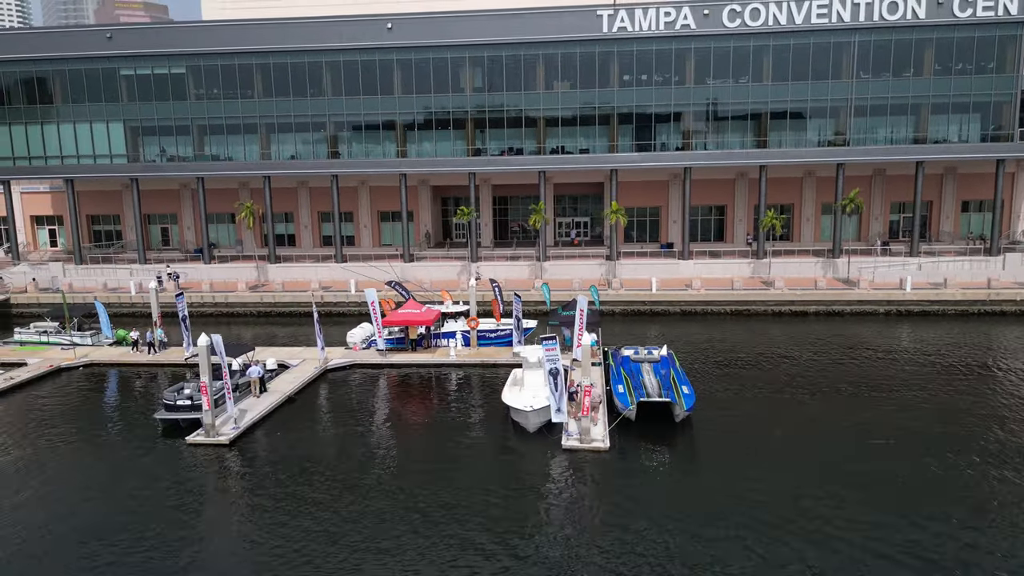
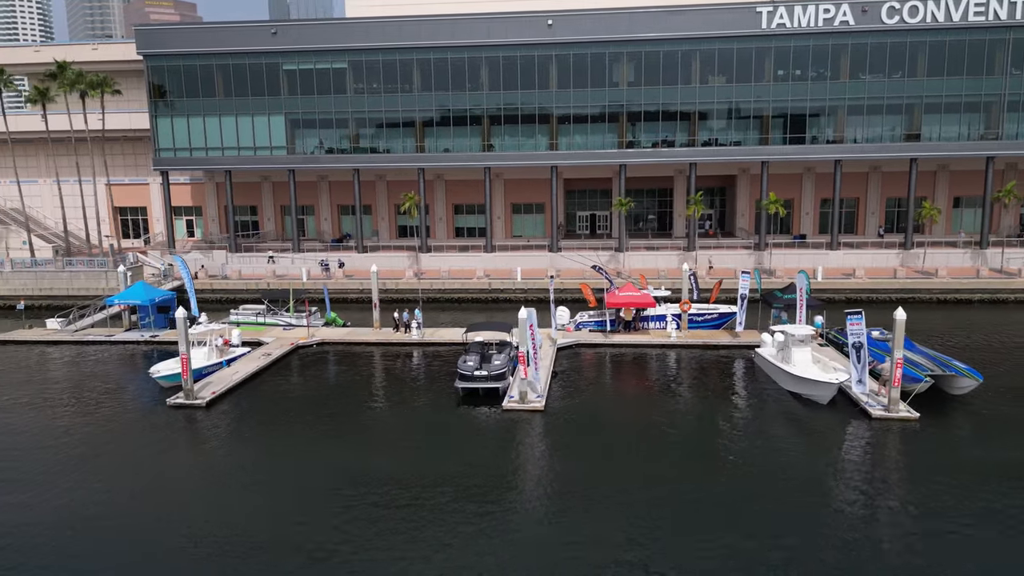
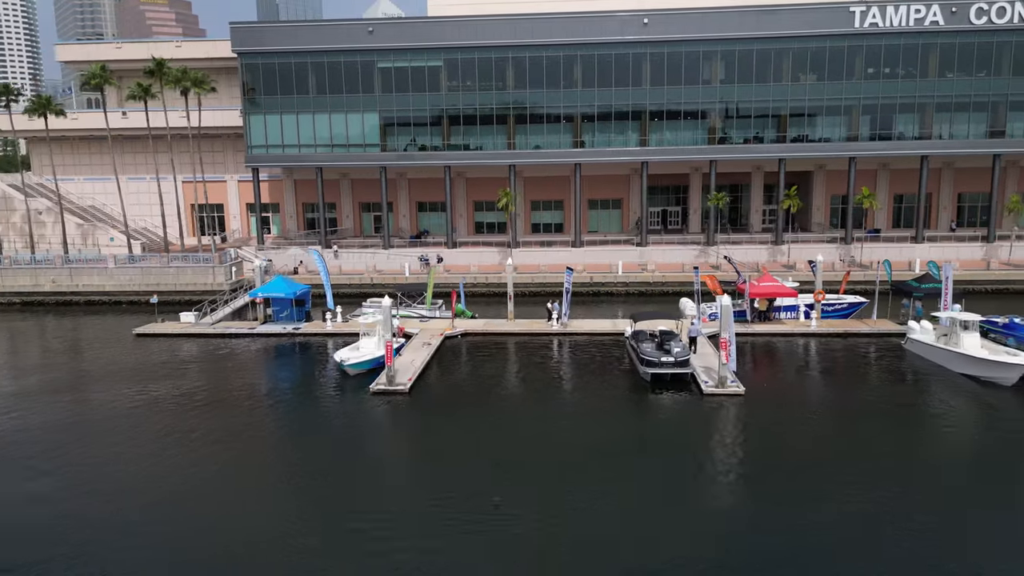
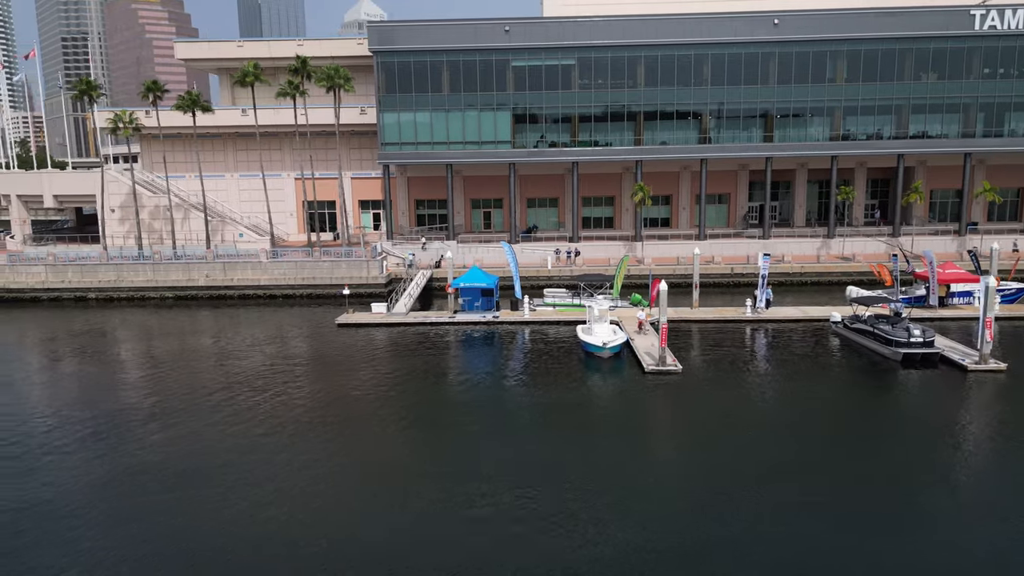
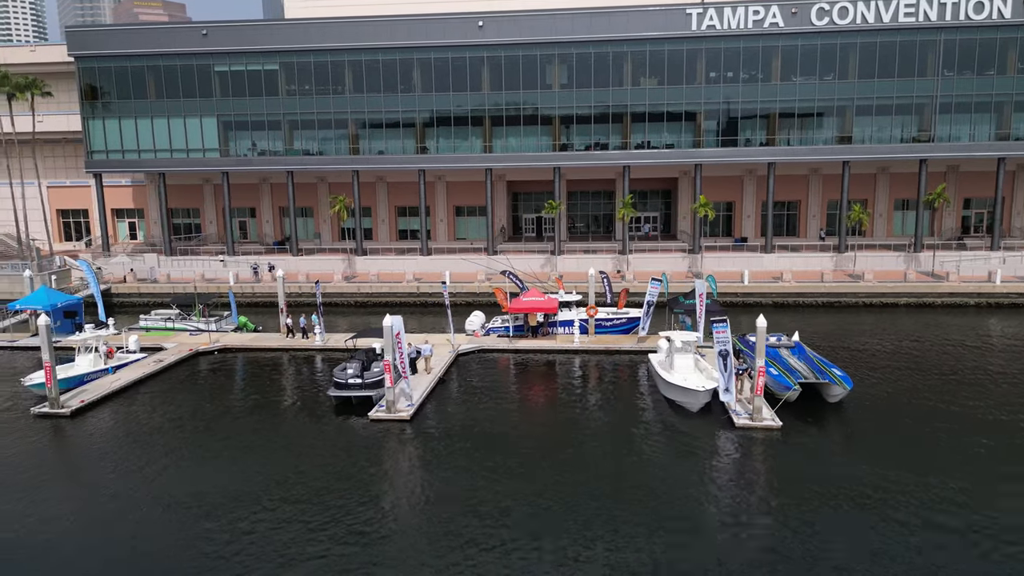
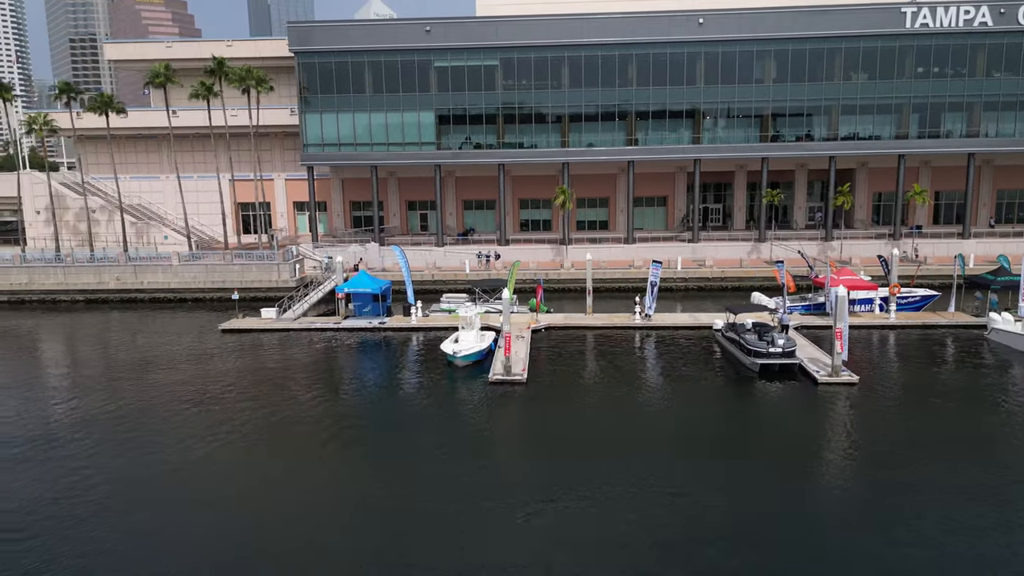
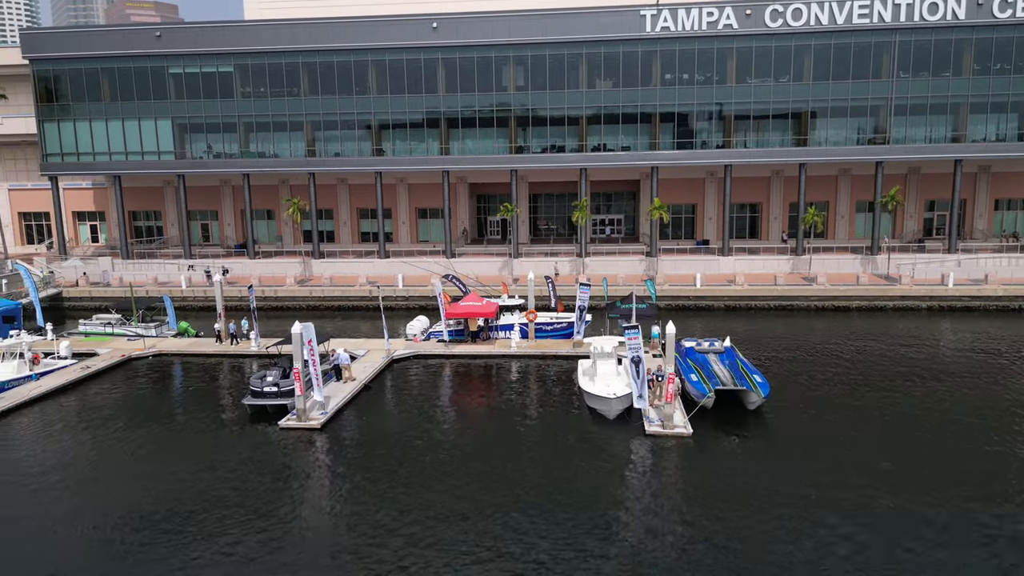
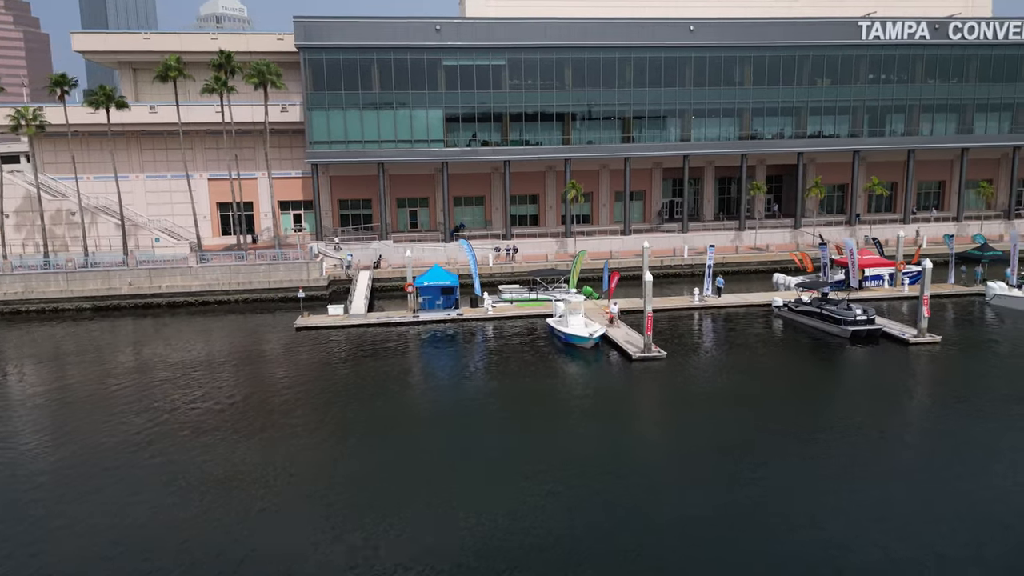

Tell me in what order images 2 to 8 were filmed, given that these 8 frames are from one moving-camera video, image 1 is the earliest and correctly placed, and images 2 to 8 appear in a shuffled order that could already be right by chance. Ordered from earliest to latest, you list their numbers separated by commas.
7, 5, 2, 3, 6, 4, 8
